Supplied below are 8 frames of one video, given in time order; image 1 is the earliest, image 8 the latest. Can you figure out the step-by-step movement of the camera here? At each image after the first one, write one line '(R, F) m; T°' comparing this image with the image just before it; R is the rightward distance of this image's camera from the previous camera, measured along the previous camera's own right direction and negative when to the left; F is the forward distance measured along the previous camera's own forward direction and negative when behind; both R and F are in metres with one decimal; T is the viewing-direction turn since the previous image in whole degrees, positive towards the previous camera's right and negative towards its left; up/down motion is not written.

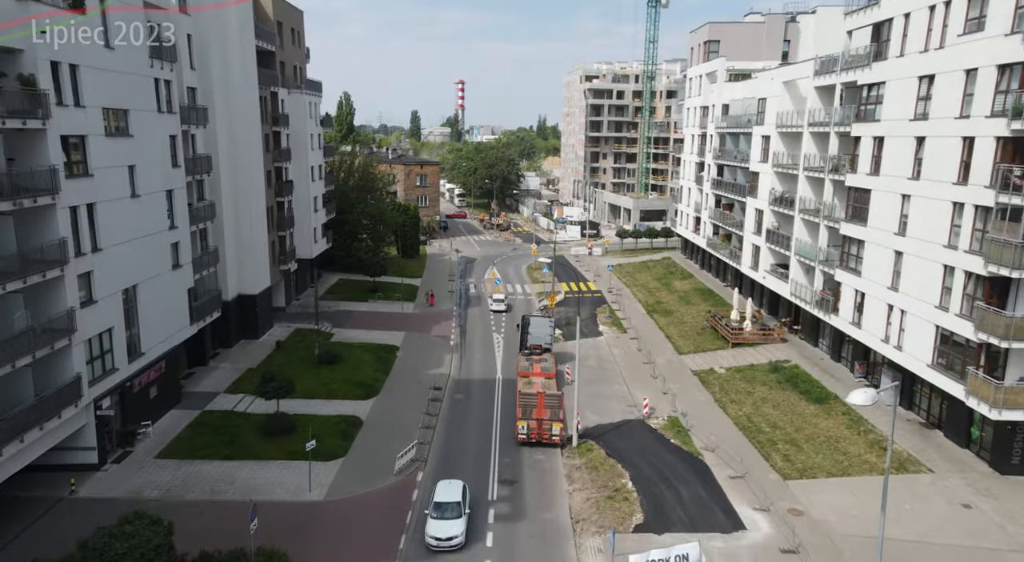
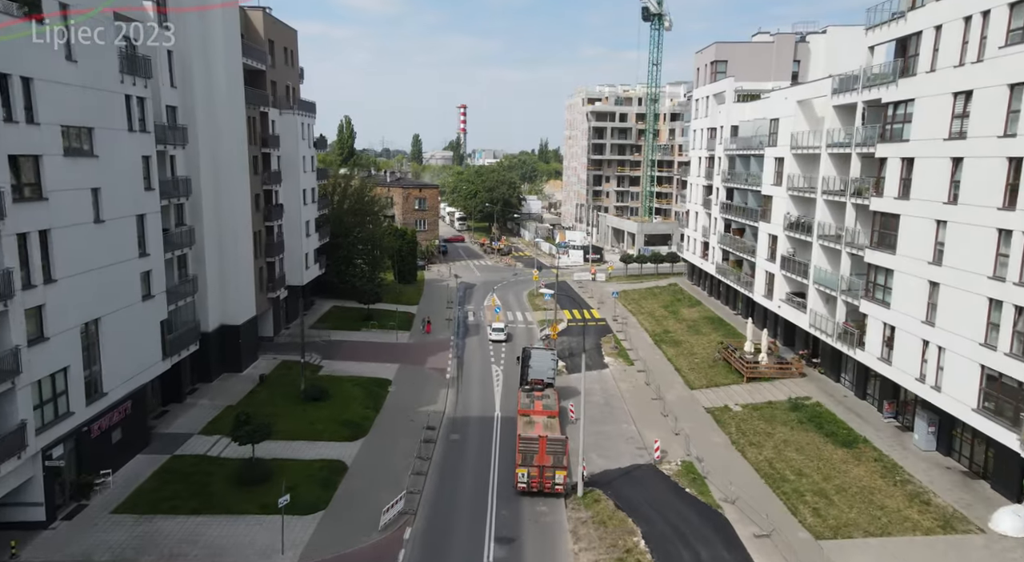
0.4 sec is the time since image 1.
(+0.1, +2.7) m; 0°
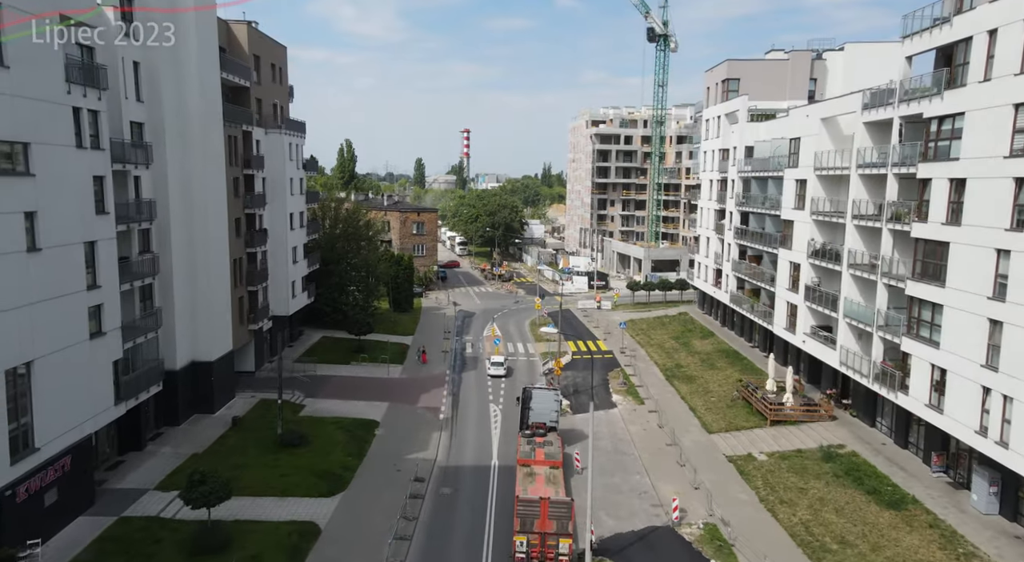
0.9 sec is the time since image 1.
(+0.2, +3.7) m; 0°
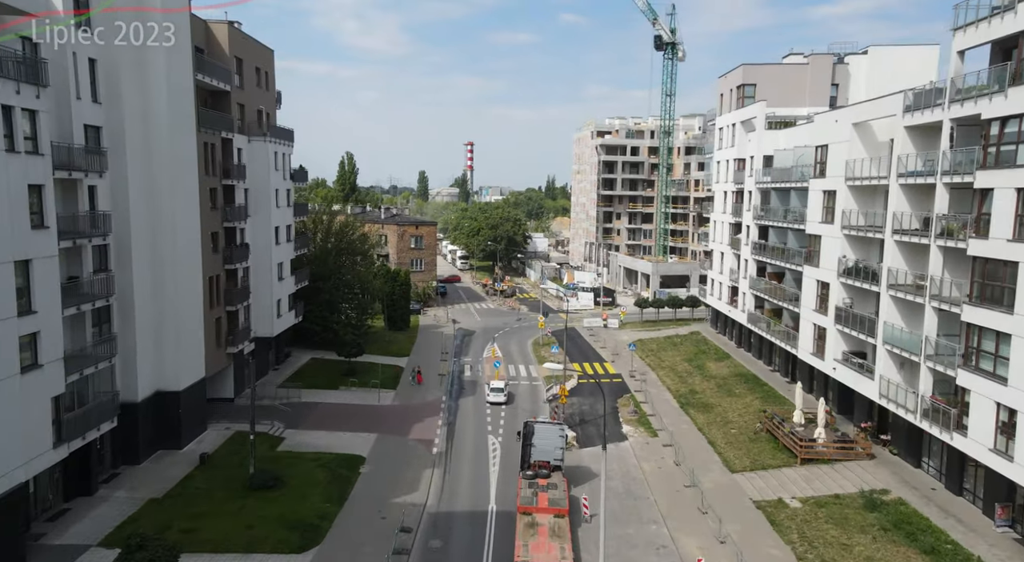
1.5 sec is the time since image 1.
(+0.2, +3.8) m; 0°
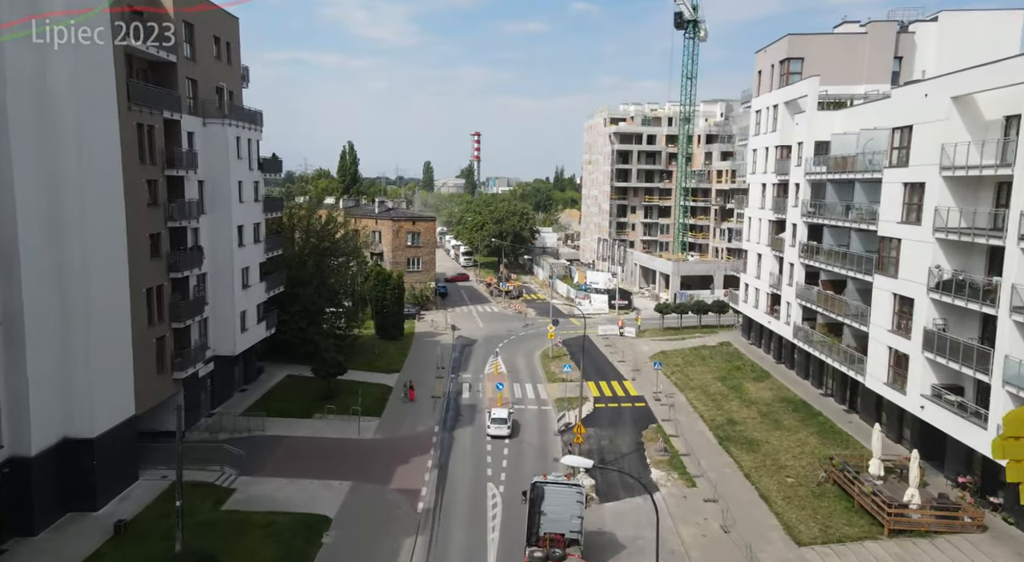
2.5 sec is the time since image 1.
(+0.1, +7.7) m; -1°
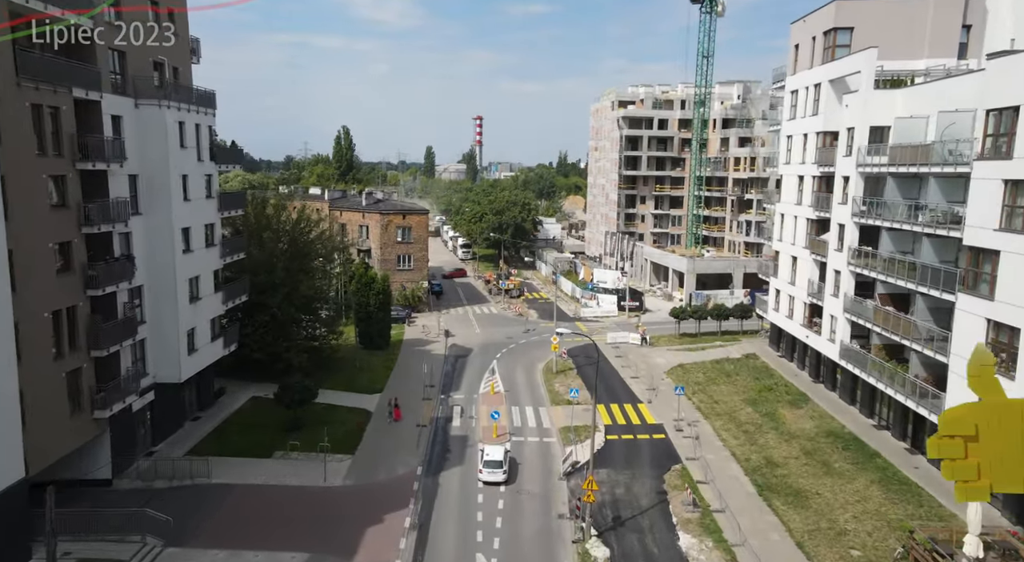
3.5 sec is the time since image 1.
(+0.3, +6.8) m; 0°
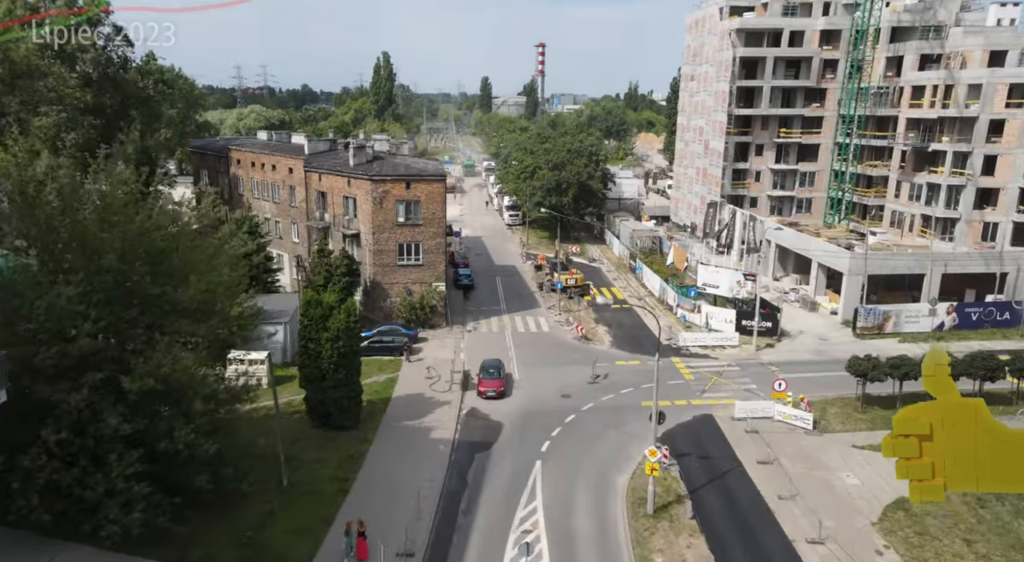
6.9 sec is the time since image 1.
(+0.1, +25.2) m; -5°
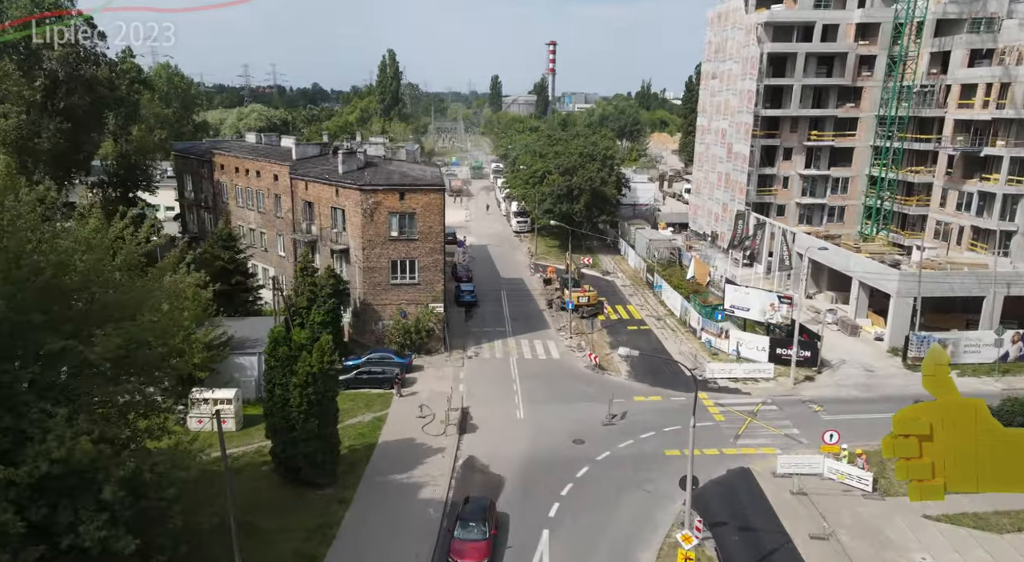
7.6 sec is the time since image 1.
(+0.2, +4.9) m; -1°
